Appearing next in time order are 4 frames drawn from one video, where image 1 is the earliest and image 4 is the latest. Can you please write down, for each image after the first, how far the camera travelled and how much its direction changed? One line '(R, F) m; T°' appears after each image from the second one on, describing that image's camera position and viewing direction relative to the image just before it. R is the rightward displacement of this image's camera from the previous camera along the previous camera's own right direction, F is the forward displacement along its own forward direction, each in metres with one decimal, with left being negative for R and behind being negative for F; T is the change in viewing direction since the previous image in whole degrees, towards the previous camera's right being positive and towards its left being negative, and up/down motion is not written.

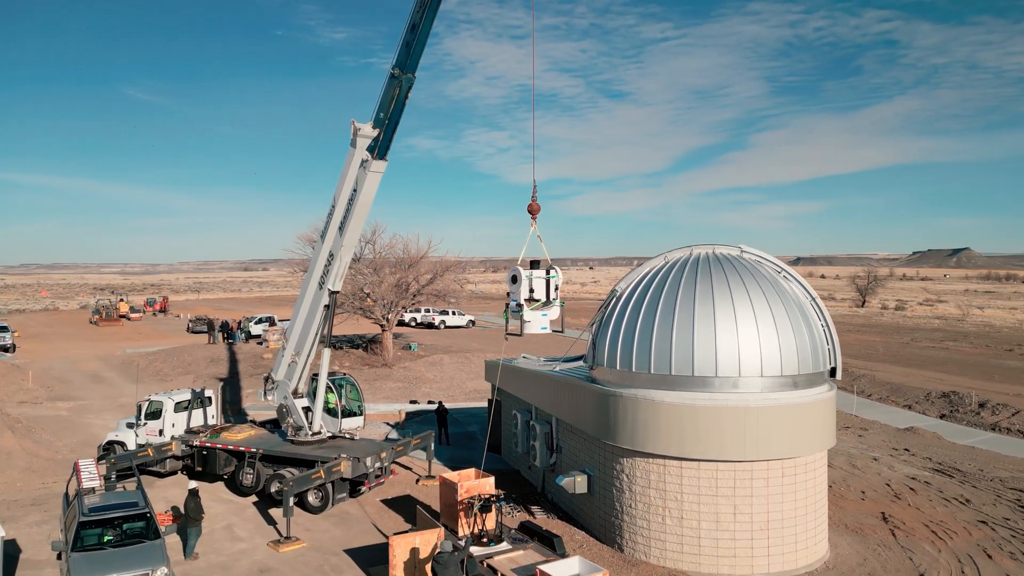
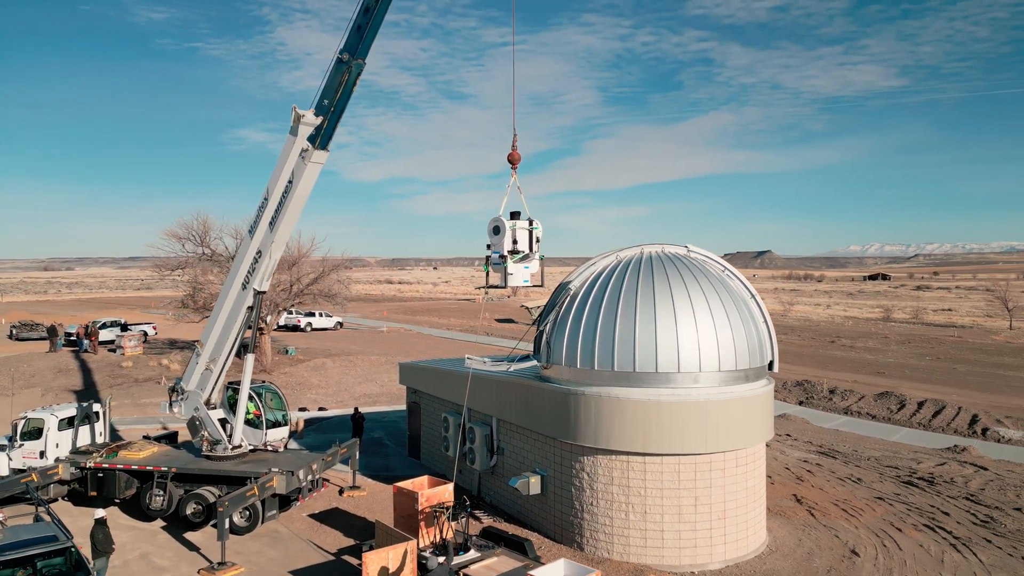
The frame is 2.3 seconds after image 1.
(-1.9, +0.6) m; +12°
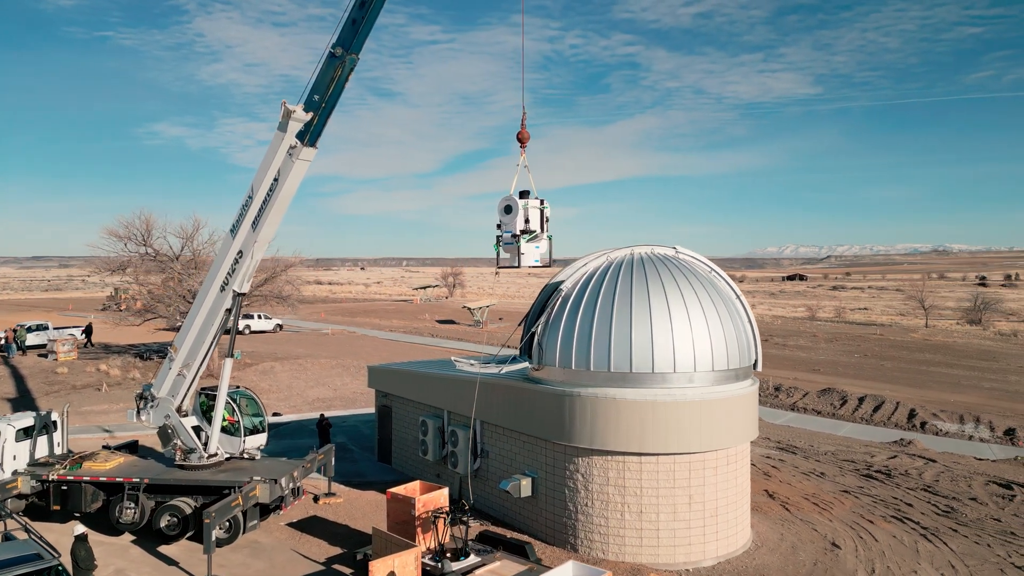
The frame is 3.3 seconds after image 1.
(-1.1, +0.2) m; +5°
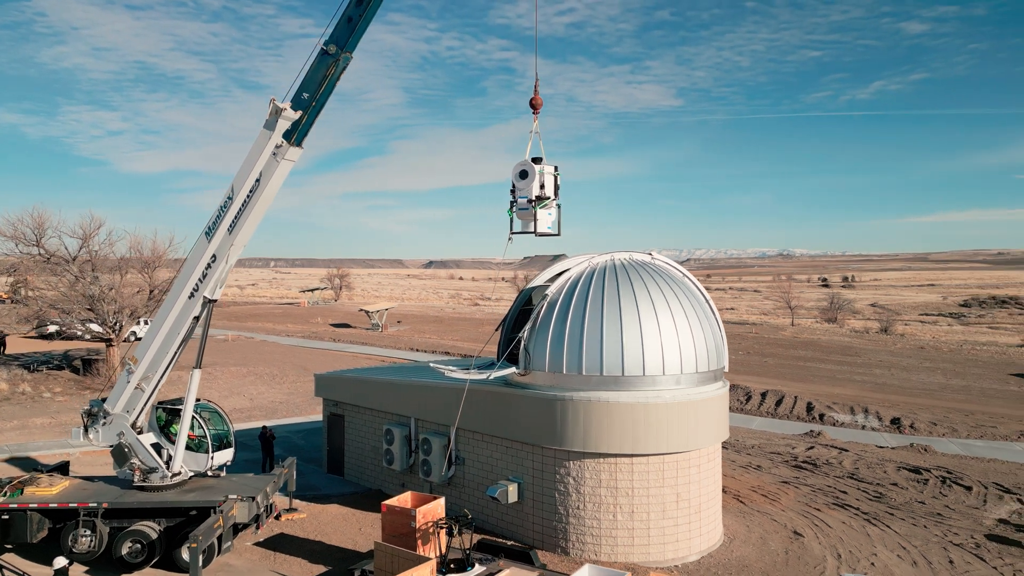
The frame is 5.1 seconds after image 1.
(-2.0, +0.2) m; +9°
